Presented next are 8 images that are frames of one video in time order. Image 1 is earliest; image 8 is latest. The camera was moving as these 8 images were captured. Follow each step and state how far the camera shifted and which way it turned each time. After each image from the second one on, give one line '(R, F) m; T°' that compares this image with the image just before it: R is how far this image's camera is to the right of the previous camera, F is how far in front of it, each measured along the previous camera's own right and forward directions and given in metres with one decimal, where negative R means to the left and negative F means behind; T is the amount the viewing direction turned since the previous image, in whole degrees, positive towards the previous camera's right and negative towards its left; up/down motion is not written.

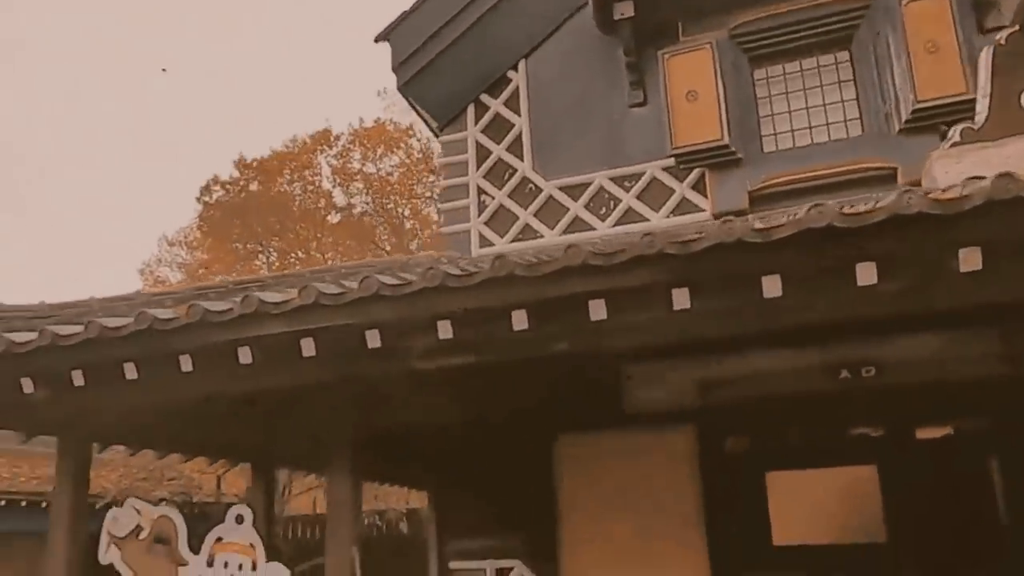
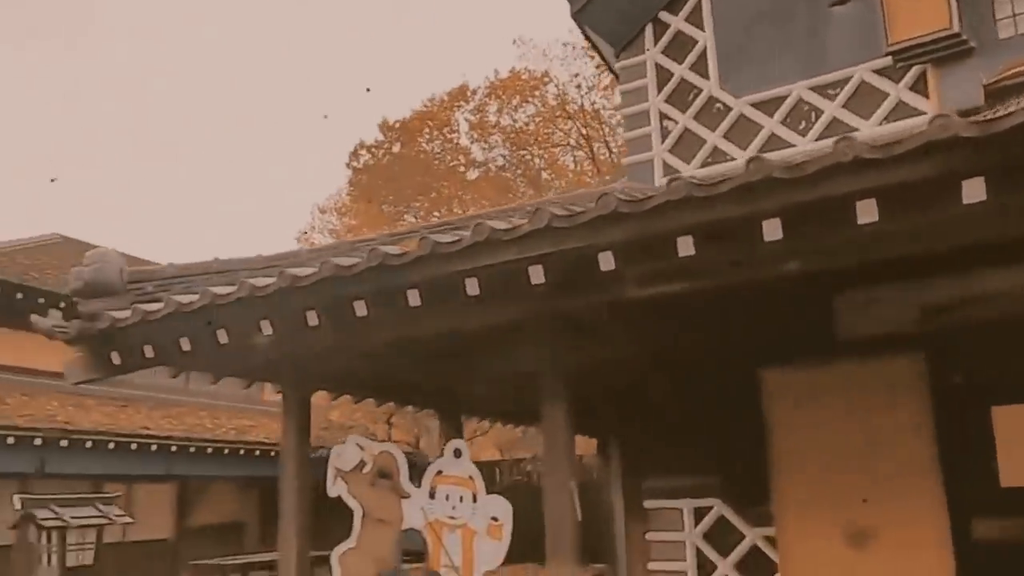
(-0.5, +0.1) m; -10°
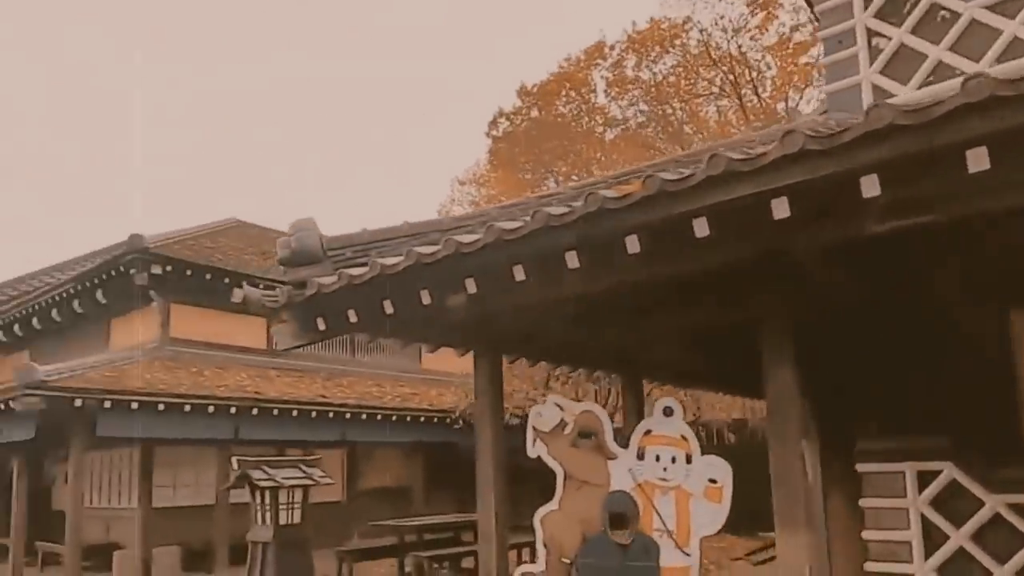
(-0.5, +0.2) m; -10°
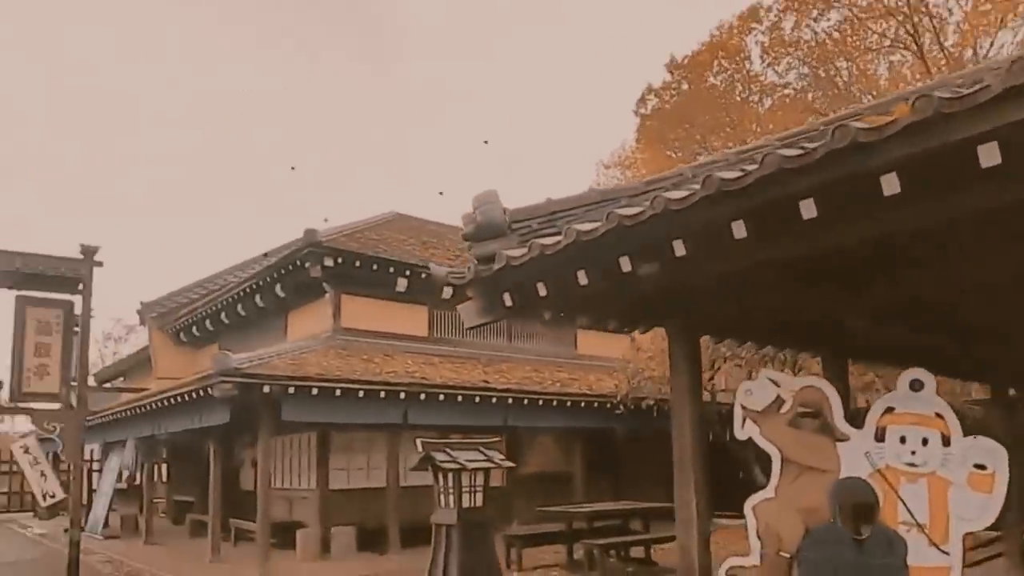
(-0.4, +0.3) m; -11°
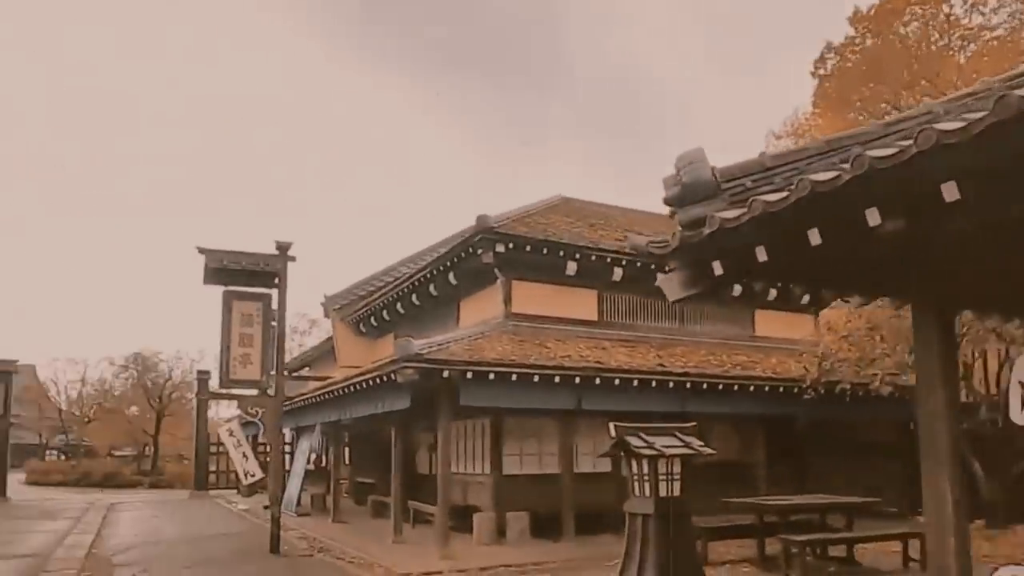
(-0.4, +0.3) m; -12°
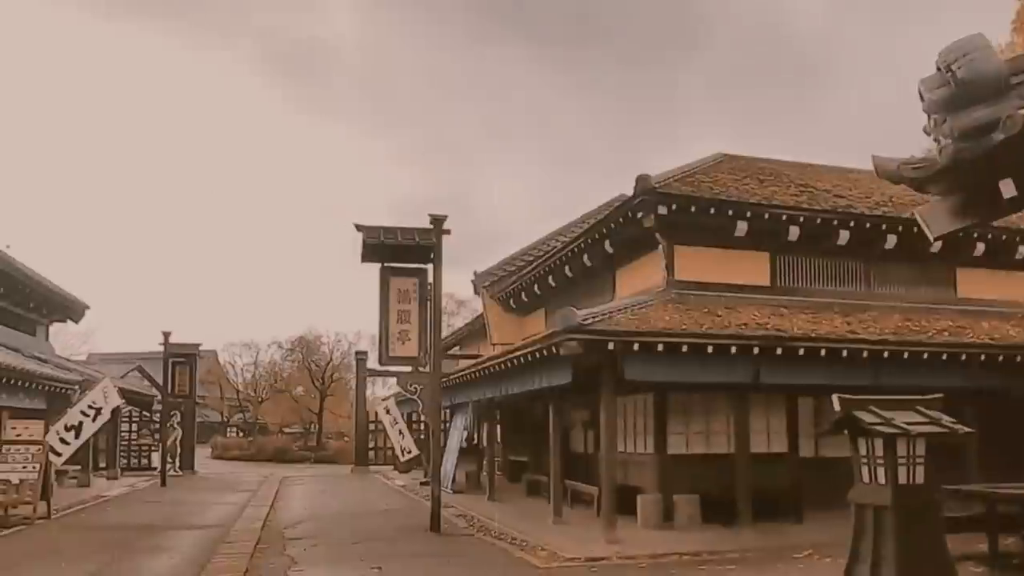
(-0.4, +0.7) m; -11°
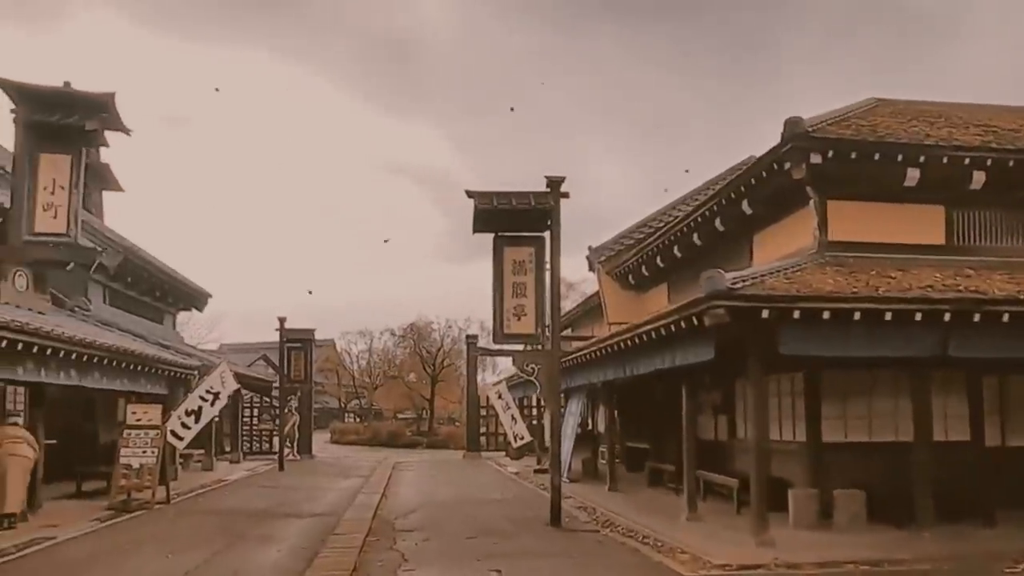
(-0.3, +1.2) m; -8°
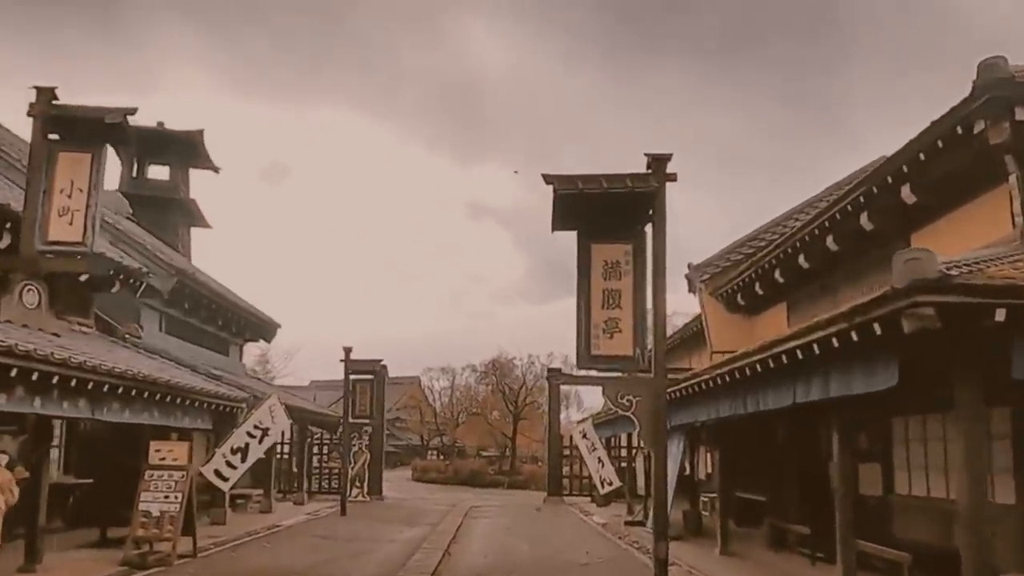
(-0.1, +2.2) m; -7°
